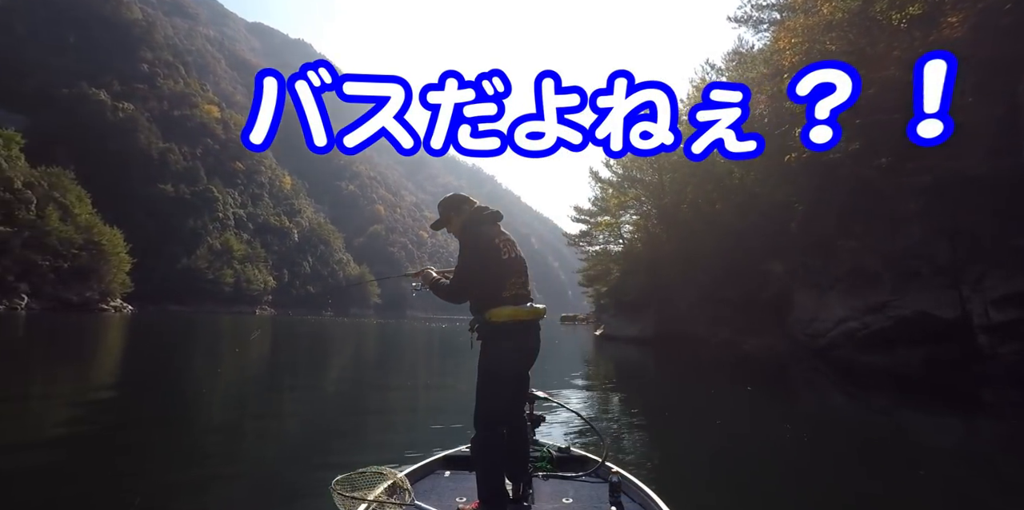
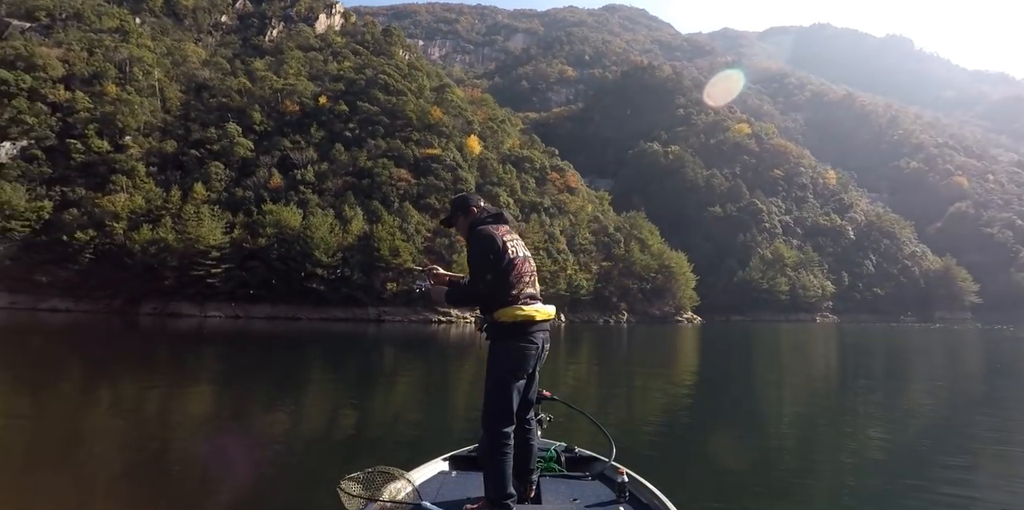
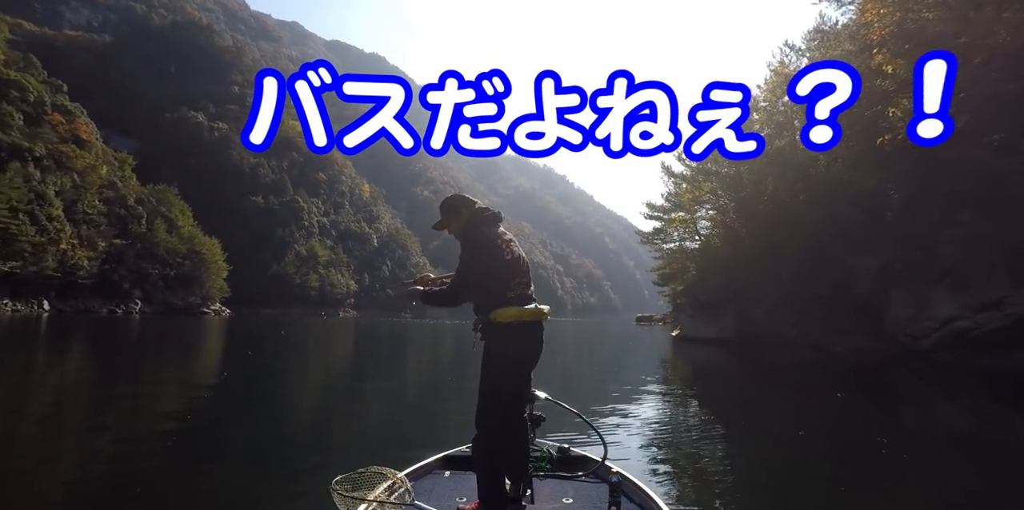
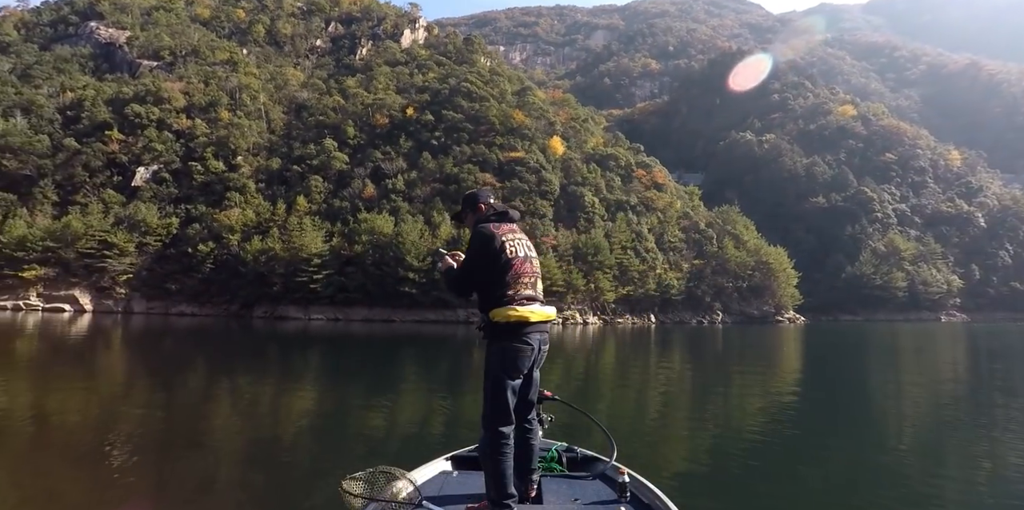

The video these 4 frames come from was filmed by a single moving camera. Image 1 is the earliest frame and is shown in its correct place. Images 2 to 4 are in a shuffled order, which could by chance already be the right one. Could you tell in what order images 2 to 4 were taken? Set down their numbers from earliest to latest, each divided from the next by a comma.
3, 2, 4
